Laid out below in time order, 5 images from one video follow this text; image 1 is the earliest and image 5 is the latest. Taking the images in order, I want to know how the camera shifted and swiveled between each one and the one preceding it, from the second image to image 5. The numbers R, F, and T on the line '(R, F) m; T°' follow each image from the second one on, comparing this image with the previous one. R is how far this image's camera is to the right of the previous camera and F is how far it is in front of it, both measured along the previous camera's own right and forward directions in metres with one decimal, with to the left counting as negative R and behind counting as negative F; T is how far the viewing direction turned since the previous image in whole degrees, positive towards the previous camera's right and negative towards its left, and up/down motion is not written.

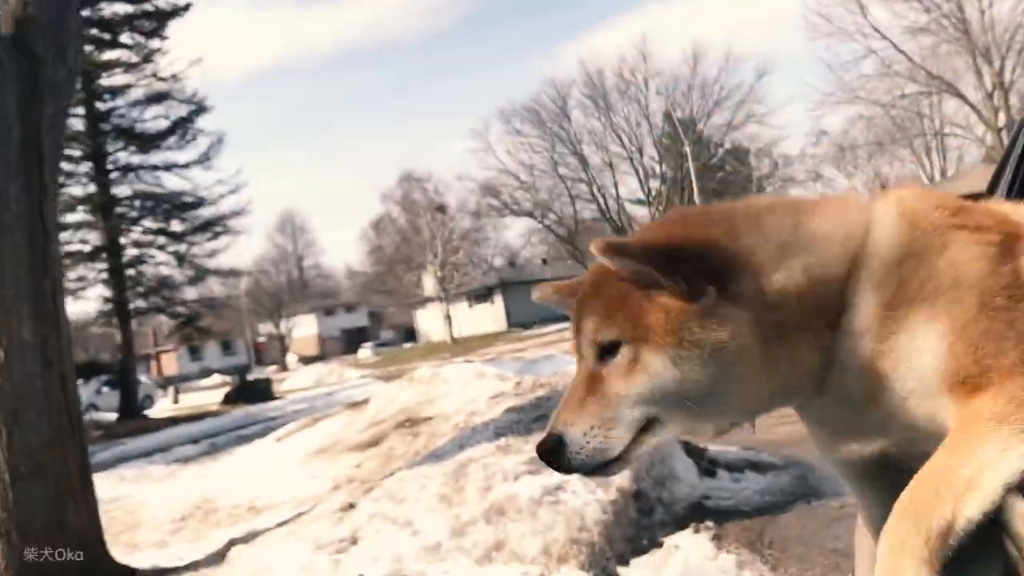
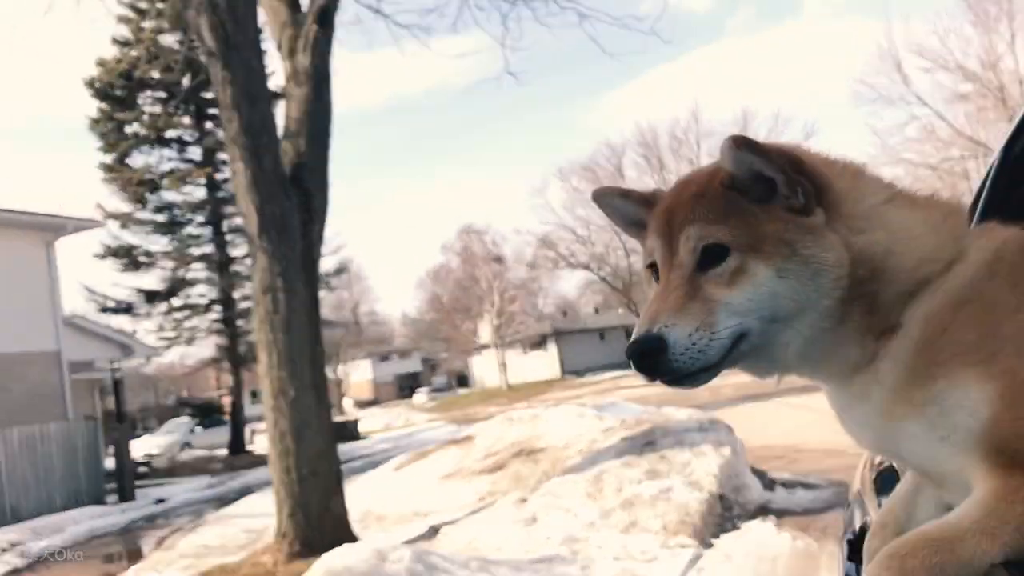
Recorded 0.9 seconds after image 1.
(-0.6, -2.6) m; -3°
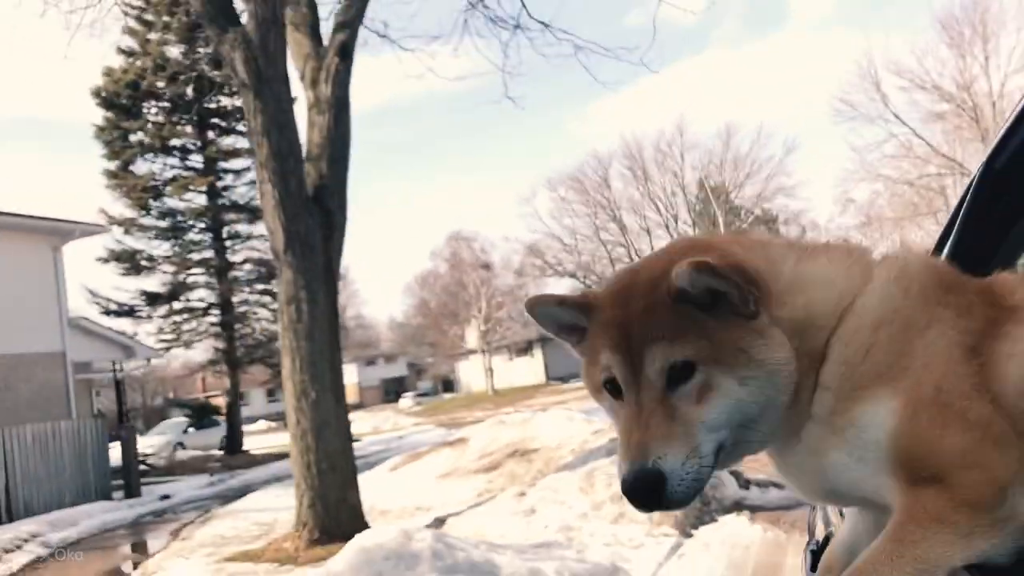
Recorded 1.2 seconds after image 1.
(-0.2, -0.8) m; +1°
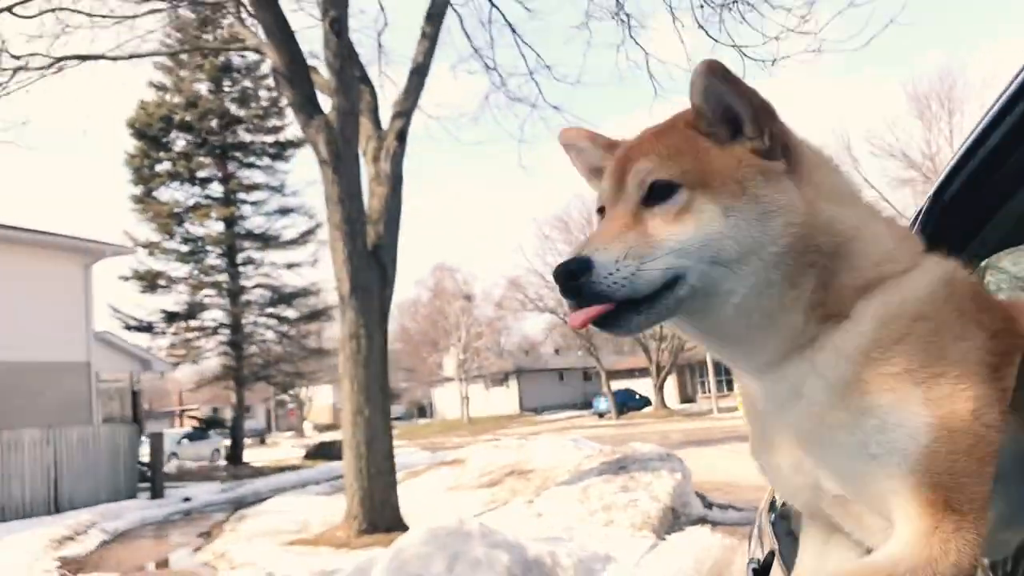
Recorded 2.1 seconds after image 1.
(-0.5, -2.2) m; +1°
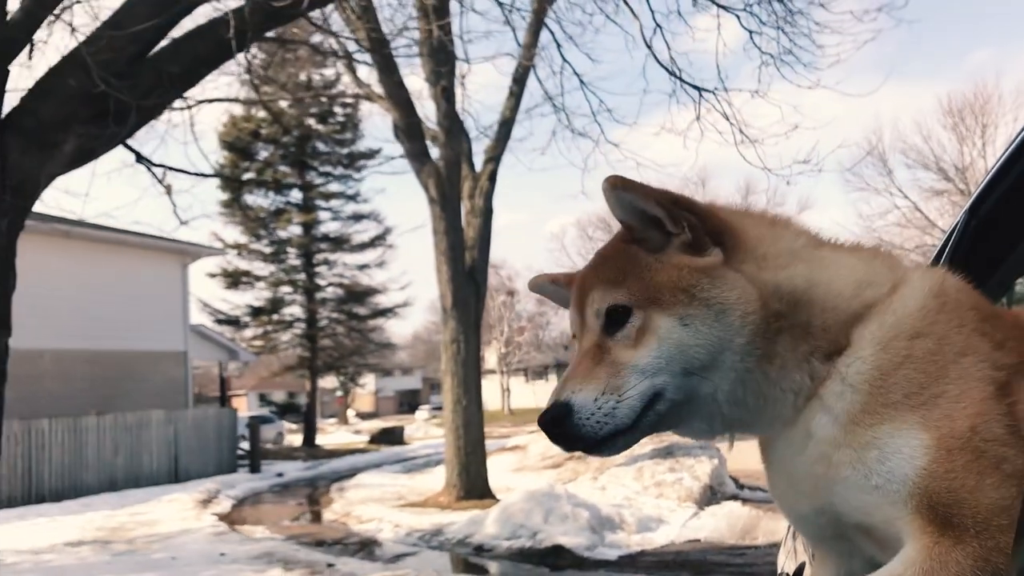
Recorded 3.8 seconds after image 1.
(-0.5, -2.6) m; -2°
